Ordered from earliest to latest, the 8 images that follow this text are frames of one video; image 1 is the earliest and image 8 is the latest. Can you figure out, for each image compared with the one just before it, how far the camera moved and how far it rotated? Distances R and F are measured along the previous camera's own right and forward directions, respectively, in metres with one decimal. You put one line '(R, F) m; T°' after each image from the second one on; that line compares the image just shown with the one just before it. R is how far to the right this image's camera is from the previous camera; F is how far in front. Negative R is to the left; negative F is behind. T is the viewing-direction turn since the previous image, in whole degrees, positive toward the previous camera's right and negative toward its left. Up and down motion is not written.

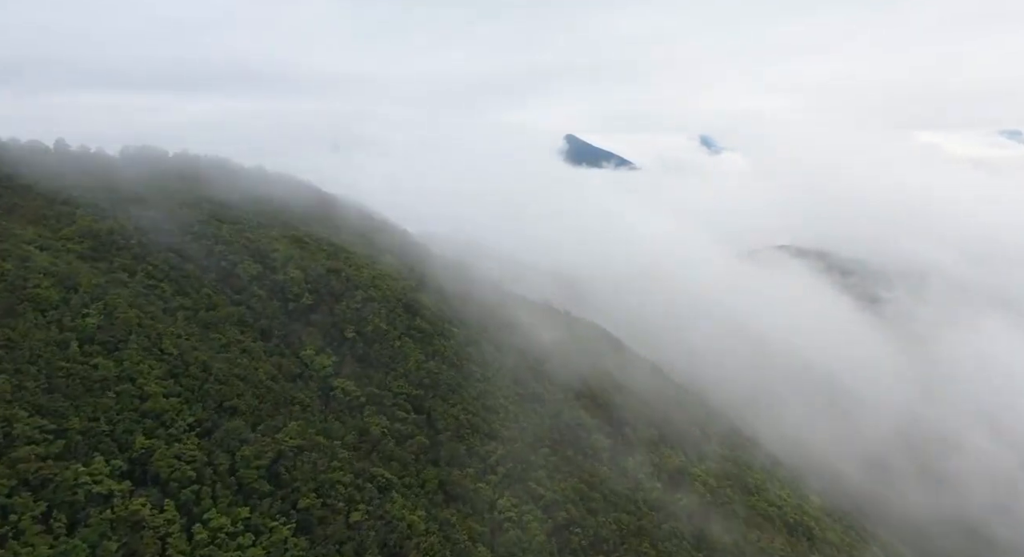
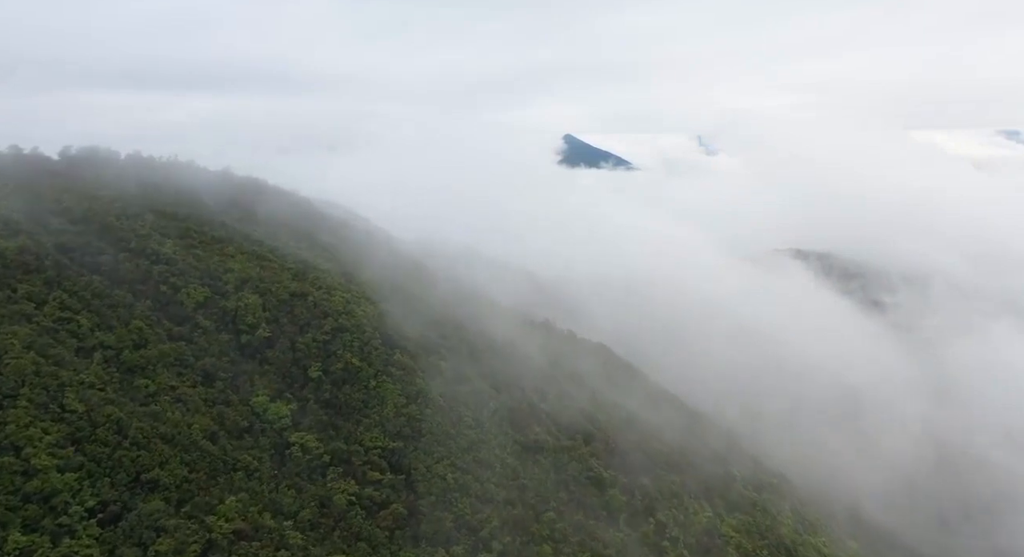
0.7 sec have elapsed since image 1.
(0.0, +5.6) m; 0°
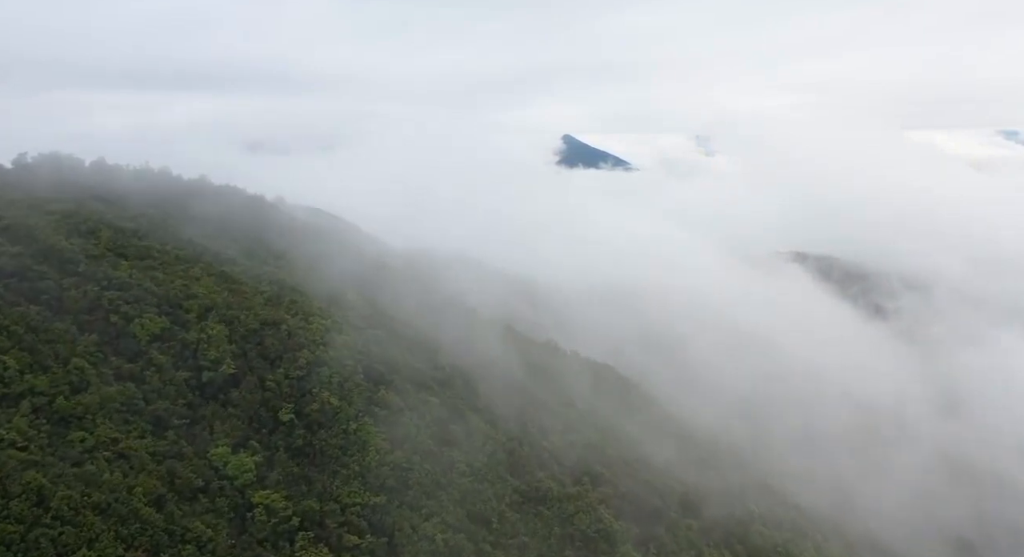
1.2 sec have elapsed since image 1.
(0.0, +3.5) m; 0°
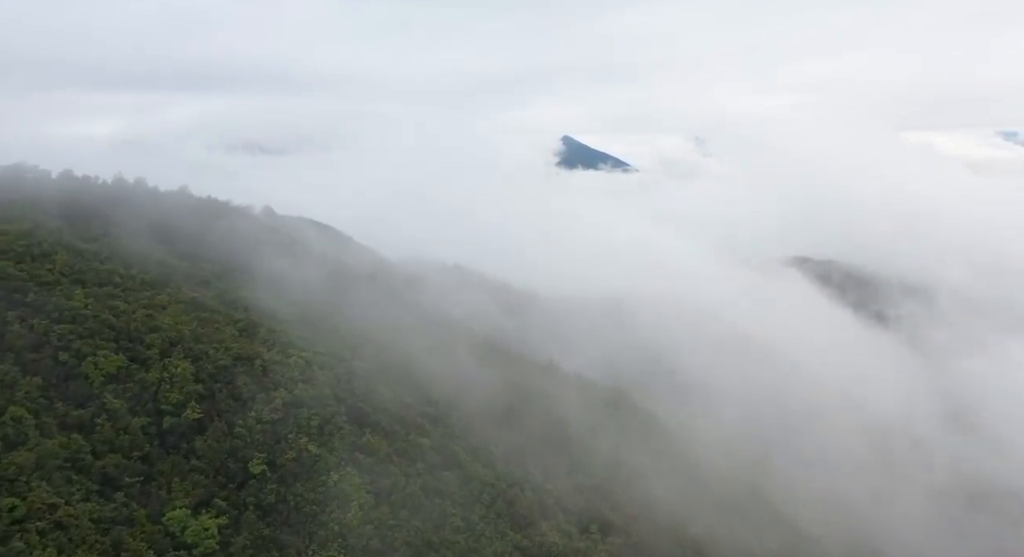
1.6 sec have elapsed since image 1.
(0.0, +2.8) m; 0°
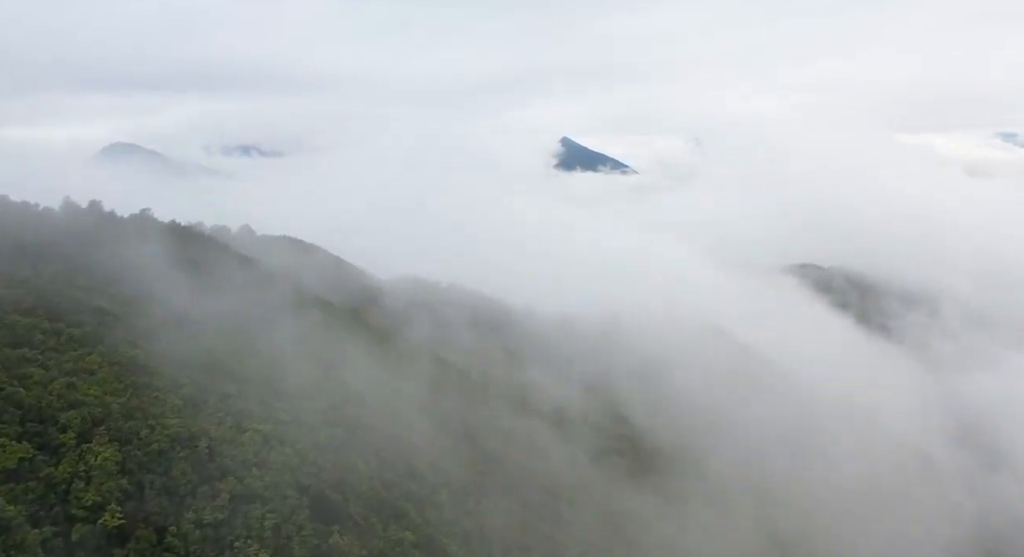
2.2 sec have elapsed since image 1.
(0.0, +4.5) m; 0°
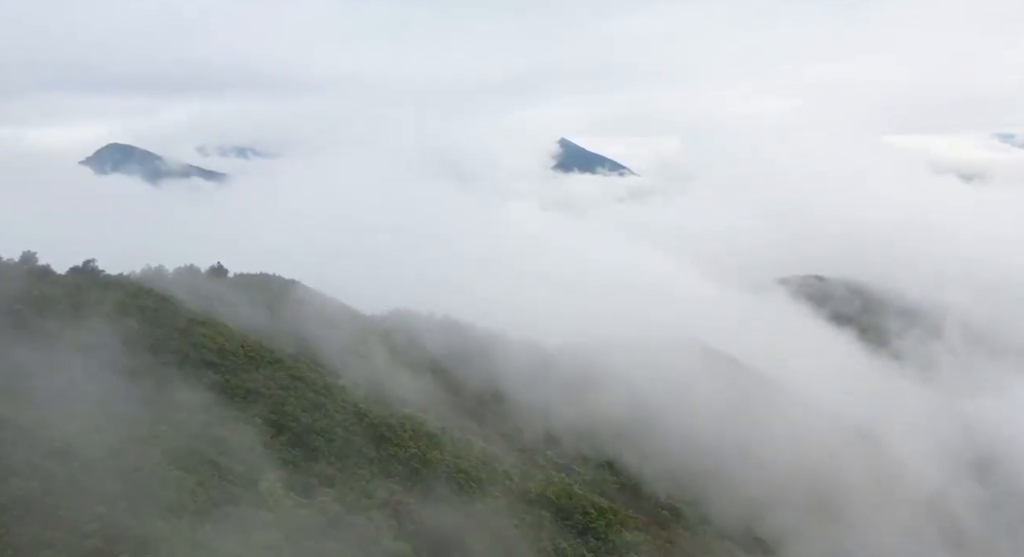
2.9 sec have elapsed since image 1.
(+1.3, +5.8) m; 0°
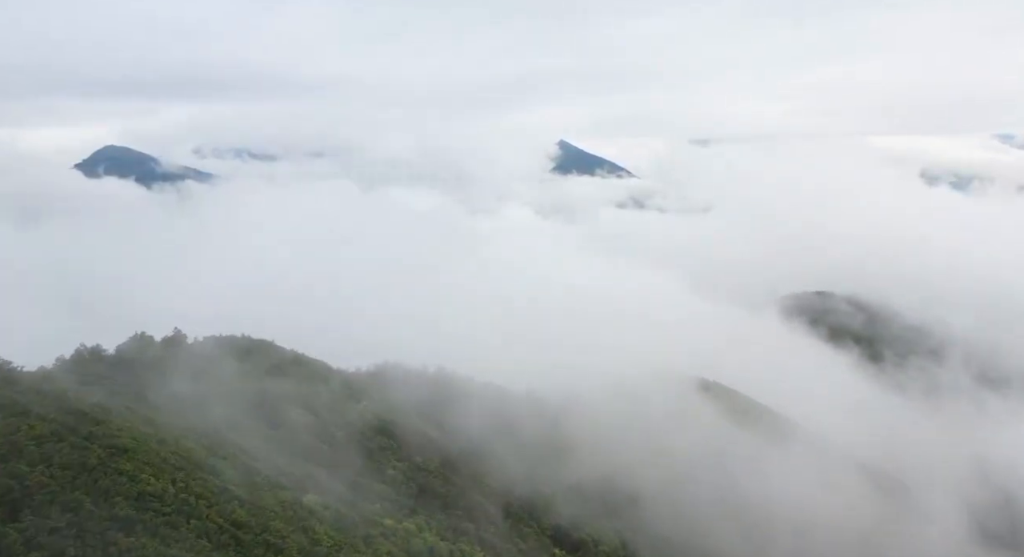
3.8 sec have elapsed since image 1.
(+1.2, +7.4) m; 0°
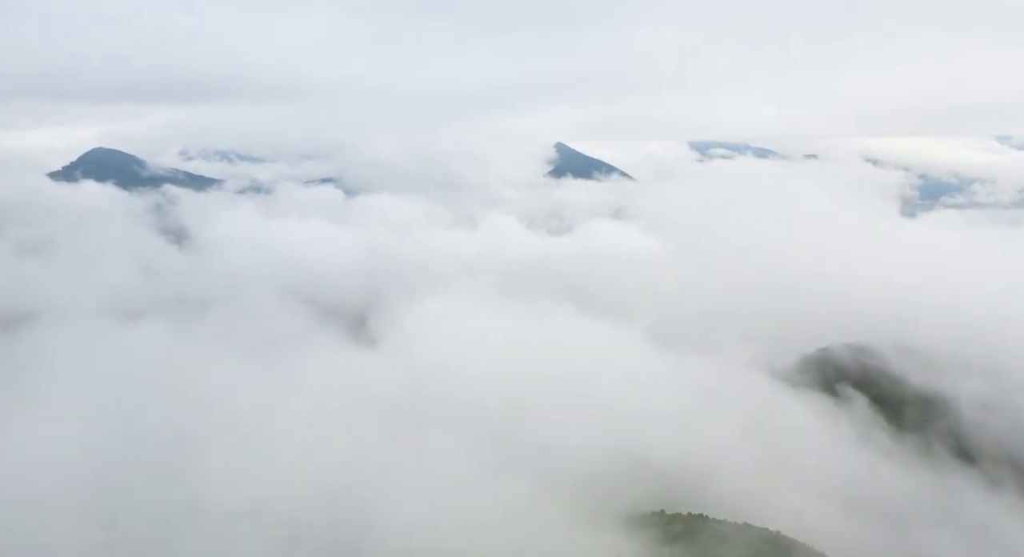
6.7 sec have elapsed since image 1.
(+7.1, +21.3) m; 0°
